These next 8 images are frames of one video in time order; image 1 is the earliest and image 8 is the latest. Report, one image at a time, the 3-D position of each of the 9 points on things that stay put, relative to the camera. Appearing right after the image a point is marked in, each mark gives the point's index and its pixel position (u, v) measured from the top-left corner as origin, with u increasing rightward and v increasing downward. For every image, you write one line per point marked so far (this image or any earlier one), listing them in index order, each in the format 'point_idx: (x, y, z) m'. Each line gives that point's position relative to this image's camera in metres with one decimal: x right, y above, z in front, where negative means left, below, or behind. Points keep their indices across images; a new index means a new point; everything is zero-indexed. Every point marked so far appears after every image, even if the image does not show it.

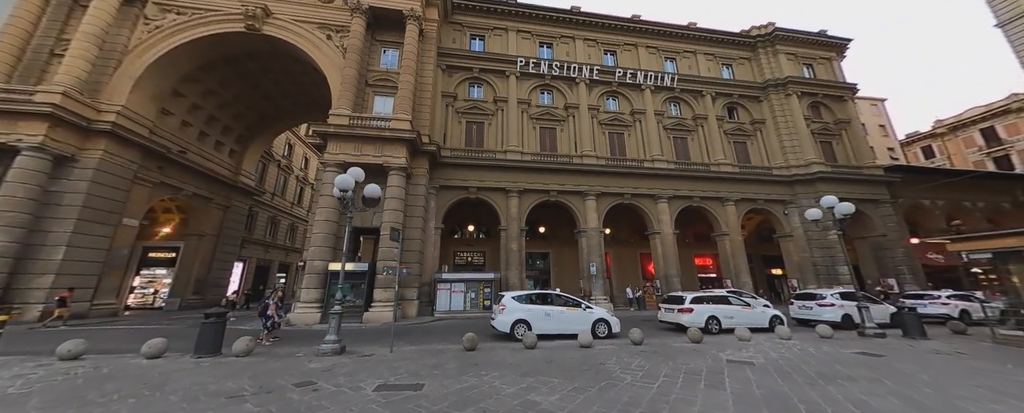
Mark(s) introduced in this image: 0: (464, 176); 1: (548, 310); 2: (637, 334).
0: (-2.9, +1.8, +18.0) m
1: (+1.1, -3.0, +8.8) m
2: (+3.3, -3.4, +8.1) m
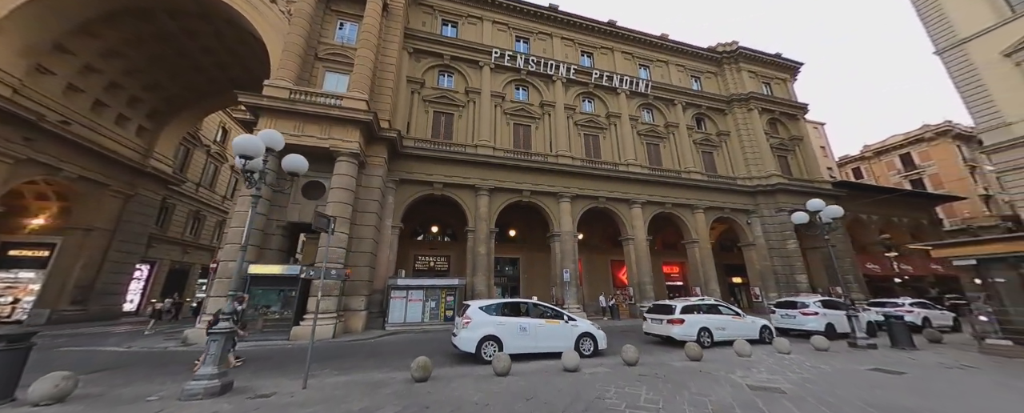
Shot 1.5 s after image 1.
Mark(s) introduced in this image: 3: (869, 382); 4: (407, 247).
0: (-4.4, +2.0, +16.1) m
1: (+0.3, -2.8, +7.1) m
2: (+2.6, -3.2, +6.6) m
3: (+7.0, -3.4, +5.9) m
4: (-6.4, -2.5, +18.3) m
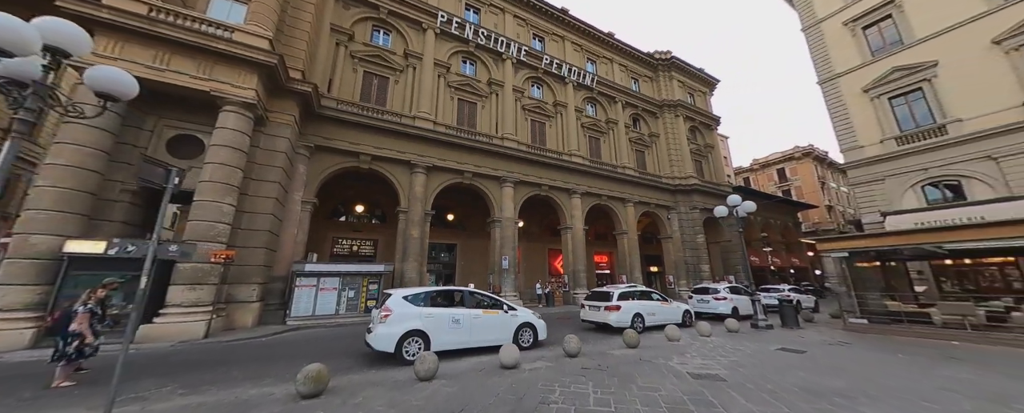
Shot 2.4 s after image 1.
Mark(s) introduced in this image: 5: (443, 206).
0: (-7.2, +3.1, +13.8) m
1: (-1.1, -2.2, +6.1) m
2: (+1.2, -2.8, +6.1) m
3: (+5.6, -3.2, +6.2) m
4: (-9.8, -1.1, +15.7) m
5: (-4.5, 0.0, +19.7) m
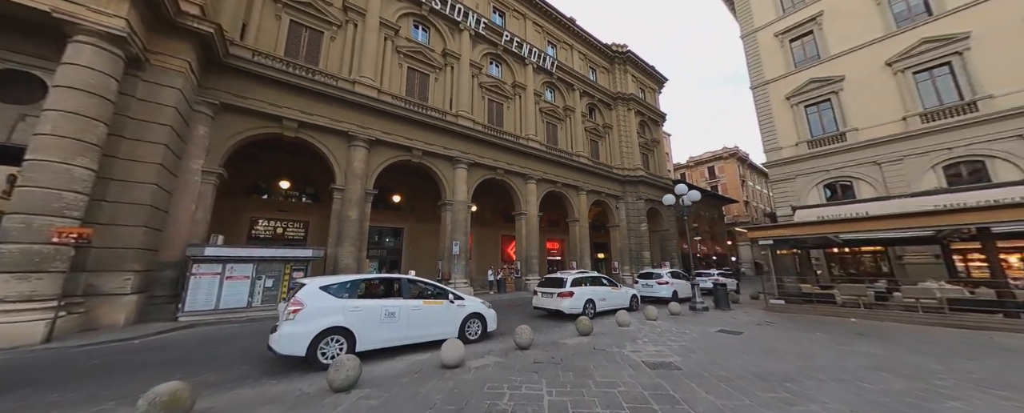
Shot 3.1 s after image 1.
0: (-9.0, +4.1, +11.6) m
1: (-2.0, -1.7, +5.1) m
2: (+0.2, -2.4, +5.5) m
3: (+4.6, -2.9, +6.3) m
4: (-12.1, 0.0, +13.3) m
5: (-7.3, +1.2, +18.0) m
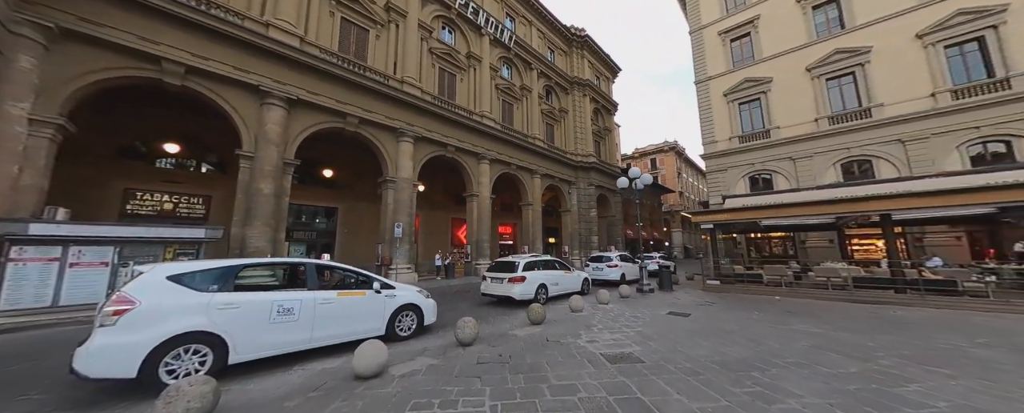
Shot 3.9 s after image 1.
0: (-10.6, +5.1, +9.0) m
1: (-2.8, -1.2, +3.9) m
2: (-0.7, -1.9, +4.6) m
3: (+3.5, -2.5, +6.1) m
4: (-13.9, +1.1, +10.3) m
5: (-10.0, +2.5, +15.6) m
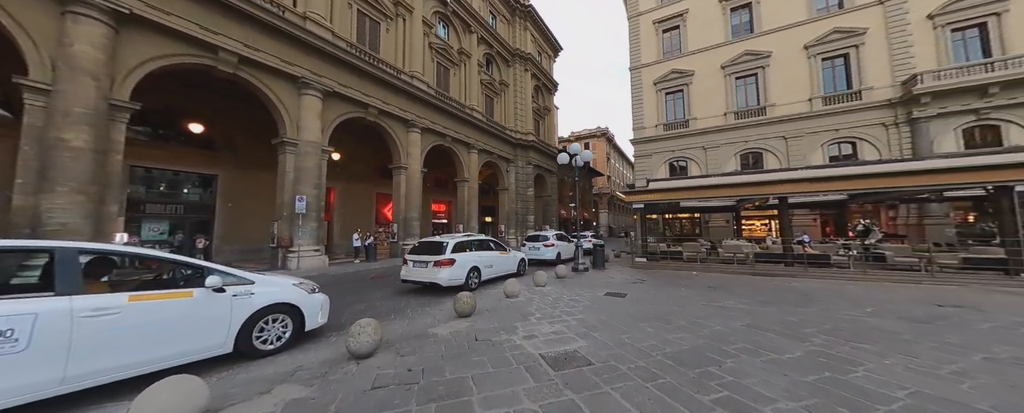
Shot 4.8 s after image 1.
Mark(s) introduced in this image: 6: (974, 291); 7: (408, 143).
0: (-12.0, +6.0, +5.1) m
1: (-3.6, -0.8, +2.2) m
2: (-1.6, -1.4, +3.4) m
3: (+2.1, -2.0, +5.7) m
4: (-15.7, +2.2, +6.0) m
5: (-12.8, +3.8, +11.9) m
6: (+12.0, -2.2, +7.8) m
7: (-5.9, +3.6, +17.0) m
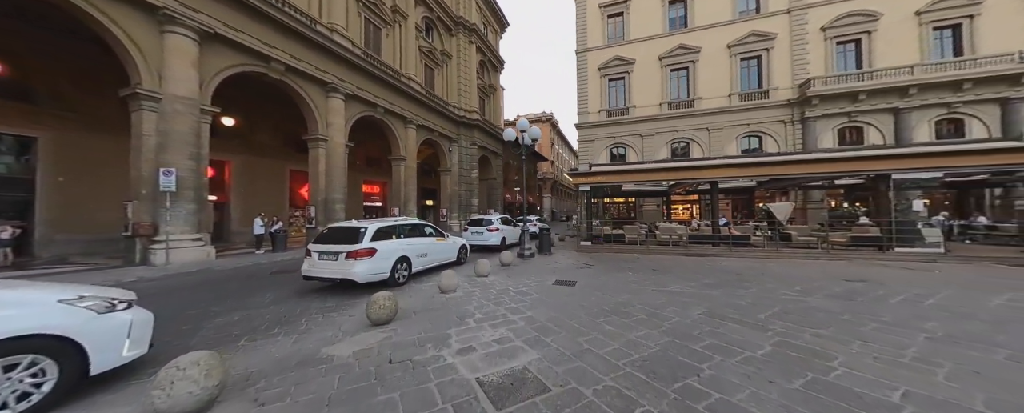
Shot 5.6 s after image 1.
0: (-12.6, +6.3, +1.5) m
1: (-3.9, -0.6, +0.5) m
2: (-2.2, -1.2, +2.1) m
3: (+1.0, -1.6, +5.1) m
4: (-16.4, +2.6, +1.9) m
5: (-14.7, +4.5, +8.1) m
6: (+10.4, -1.7, +8.9) m
7: (-8.8, +4.5, +14.4) m
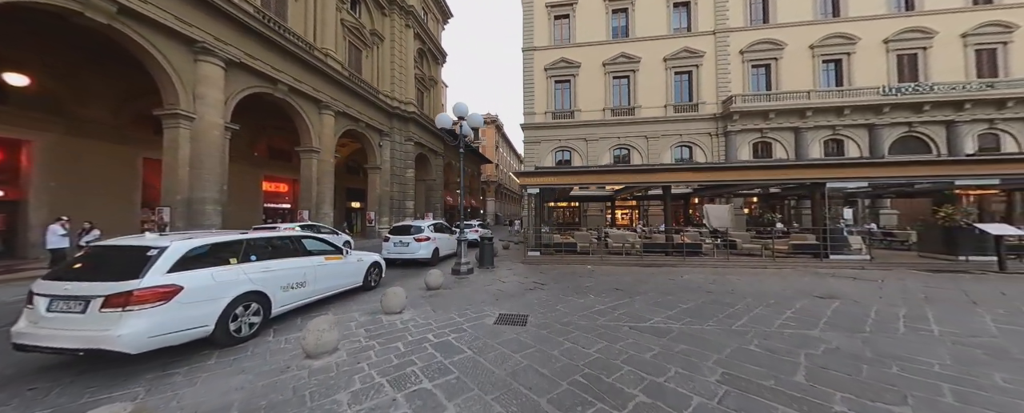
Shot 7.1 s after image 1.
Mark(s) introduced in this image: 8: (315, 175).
0: (-12.5, +6.5, -2.6) m
1: (-3.8, -0.5, -2.1) m
2: (-2.5, -1.2, -0.3) m
3: (+0.2, -1.7, +3.3) m
4: (-16.4, +2.8, -3.0) m
5: (-15.8, +4.6, +3.5) m
6: (+8.7, -2.0, +8.8) m
7: (-11.1, +4.5, +10.7) m
8: (-10.6, +1.7, +16.3) m
